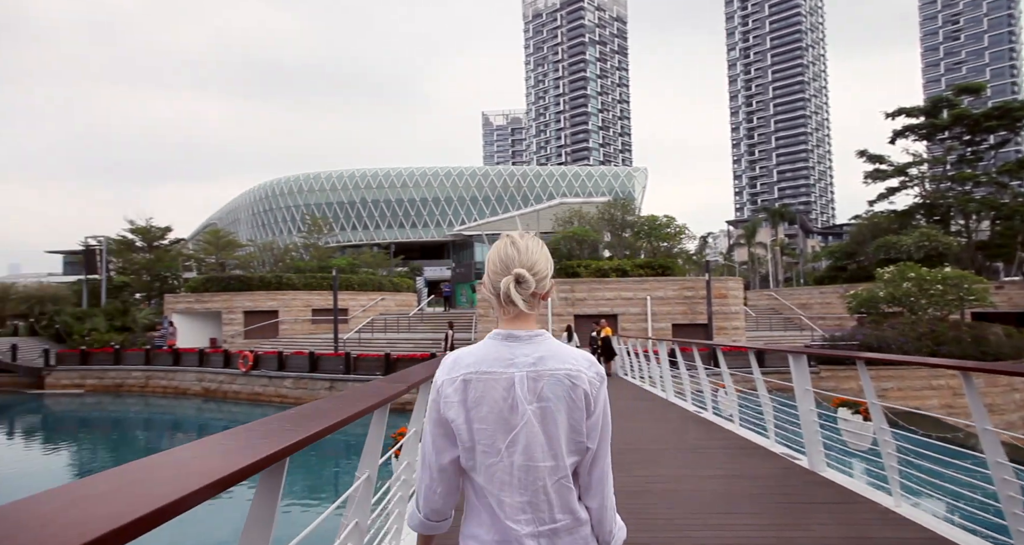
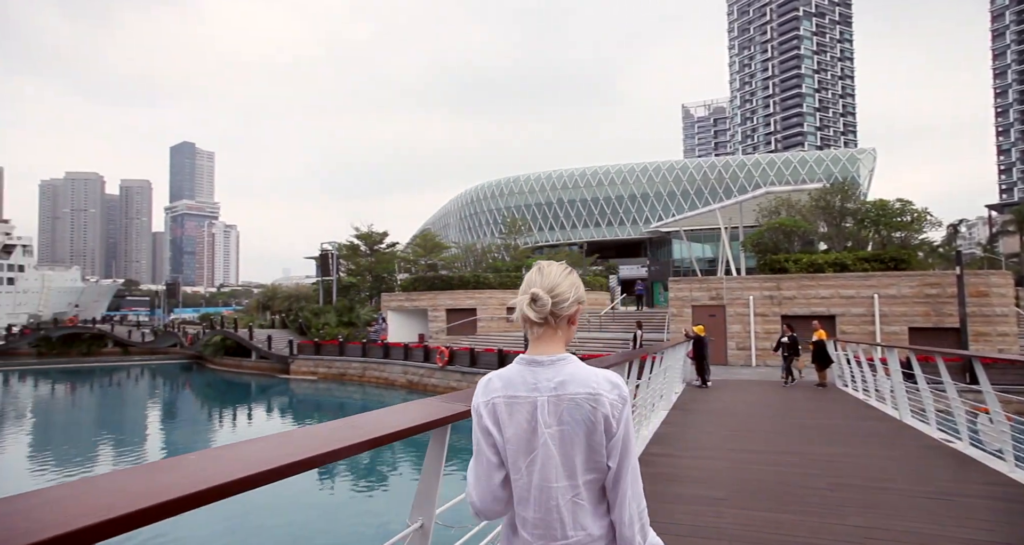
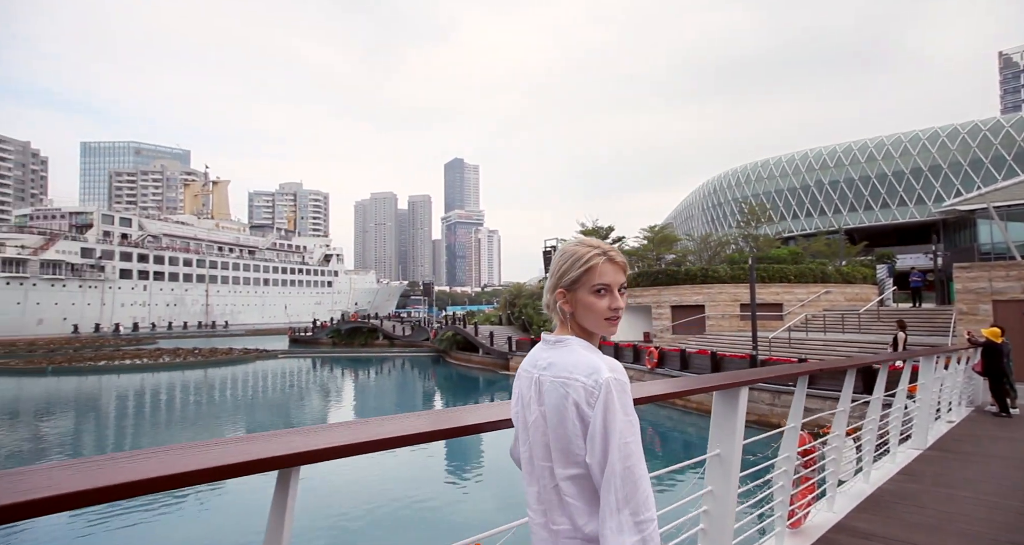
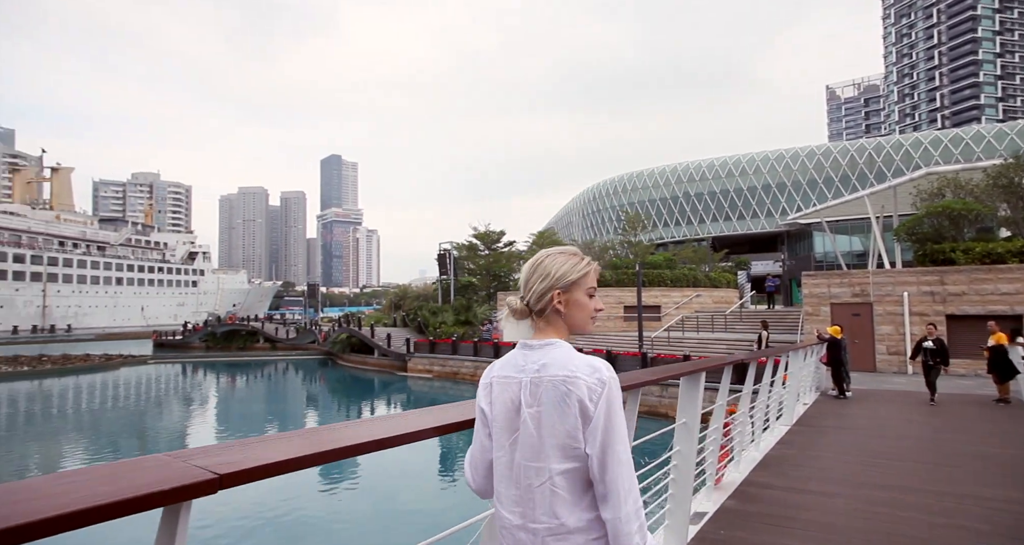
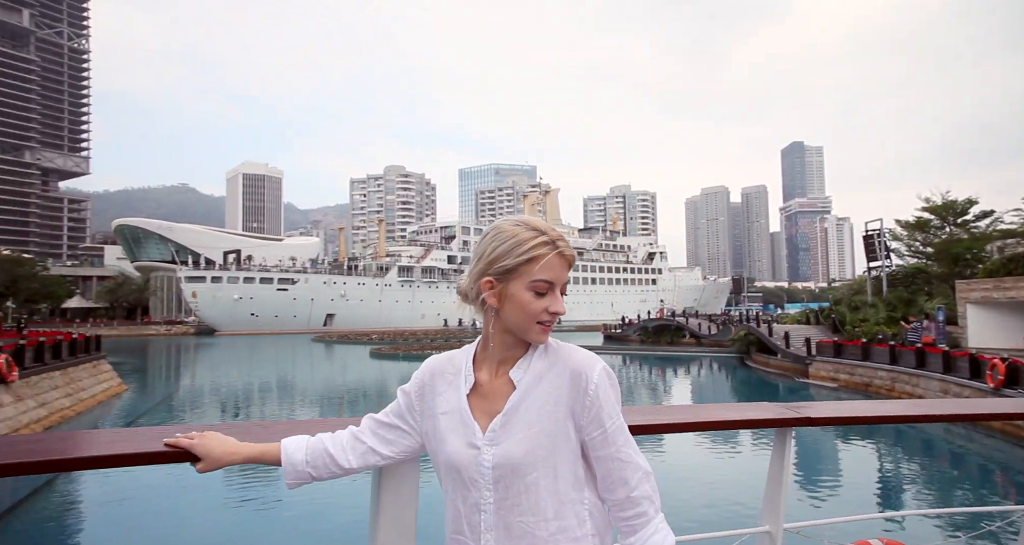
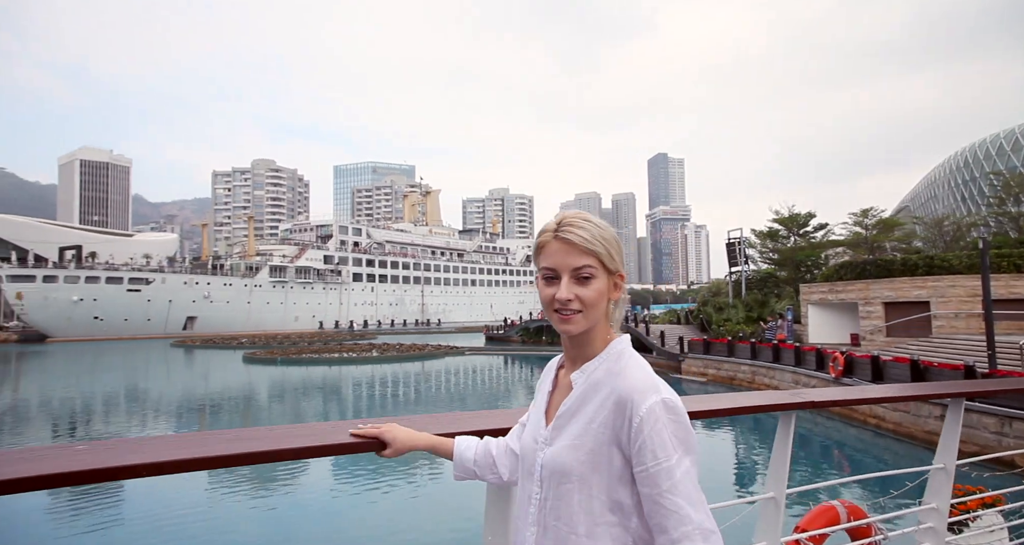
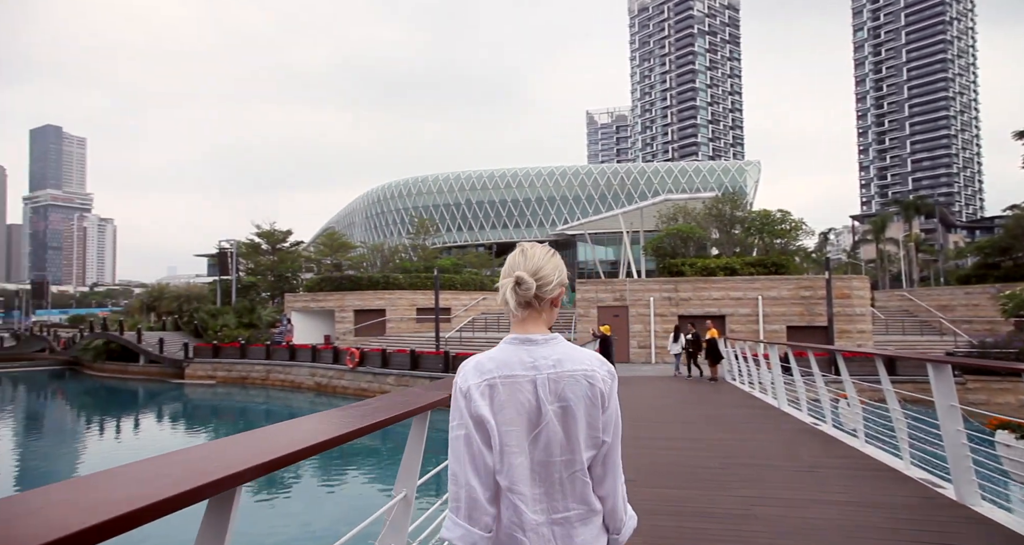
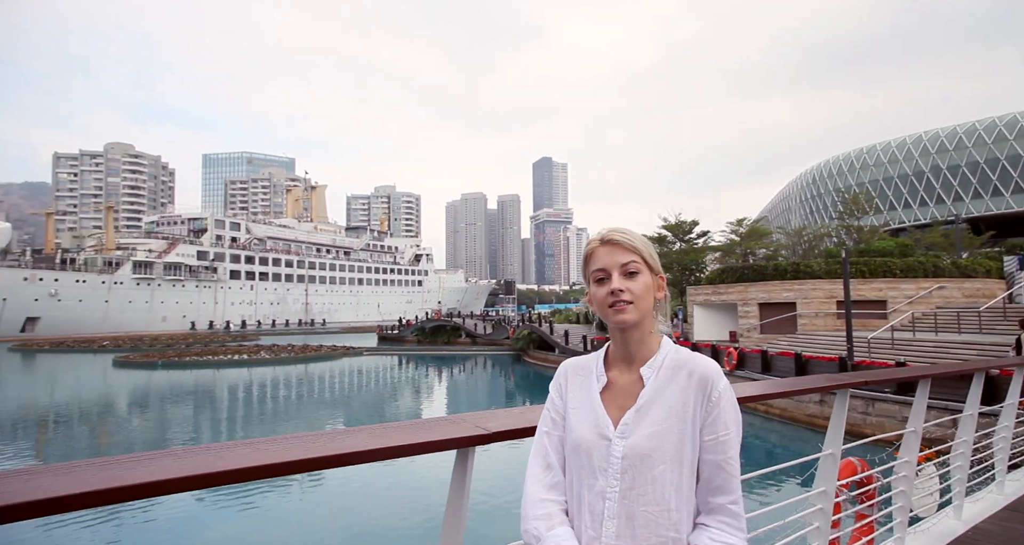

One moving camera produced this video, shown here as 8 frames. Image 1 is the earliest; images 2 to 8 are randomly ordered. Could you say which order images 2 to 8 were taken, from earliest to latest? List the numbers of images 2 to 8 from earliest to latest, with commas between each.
7, 2, 4, 3, 8, 6, 5
